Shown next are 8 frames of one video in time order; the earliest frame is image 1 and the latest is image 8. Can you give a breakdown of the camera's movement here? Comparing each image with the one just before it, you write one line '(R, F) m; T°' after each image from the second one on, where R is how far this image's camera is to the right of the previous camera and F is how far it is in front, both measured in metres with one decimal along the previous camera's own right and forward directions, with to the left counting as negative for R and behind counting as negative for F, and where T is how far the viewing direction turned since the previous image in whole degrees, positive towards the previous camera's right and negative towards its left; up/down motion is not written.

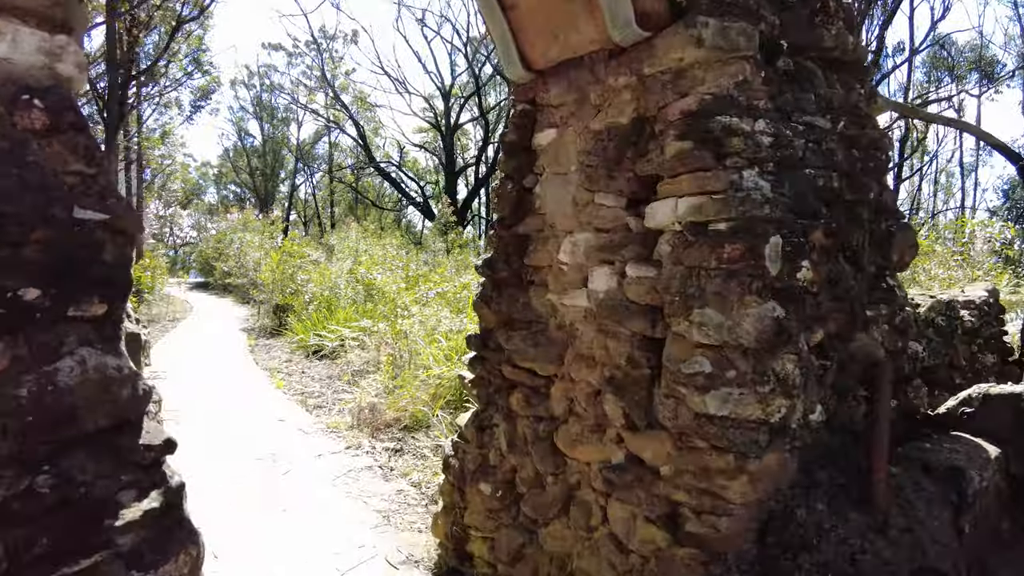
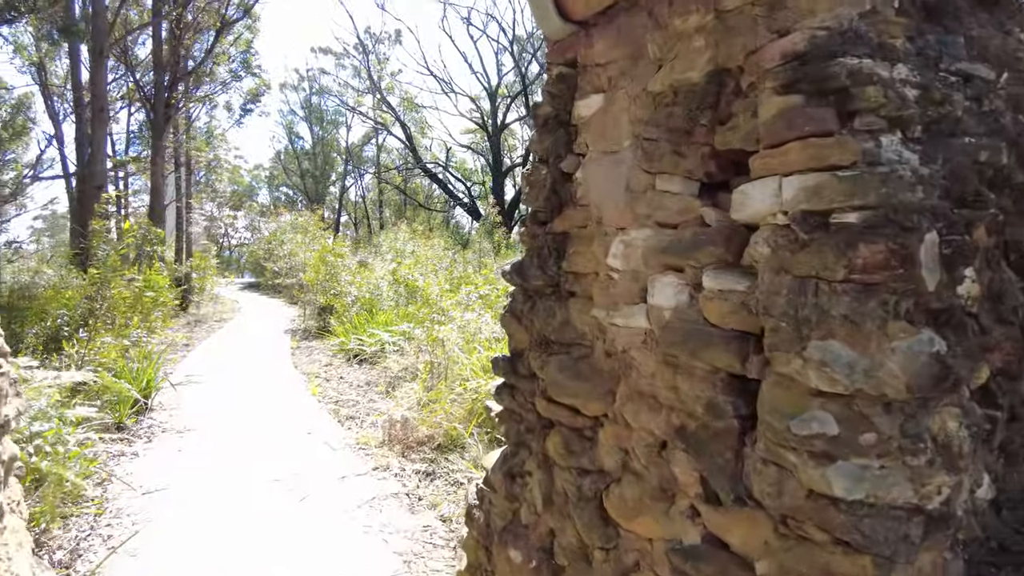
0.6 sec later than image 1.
(0.0, +0.5) m; -4°
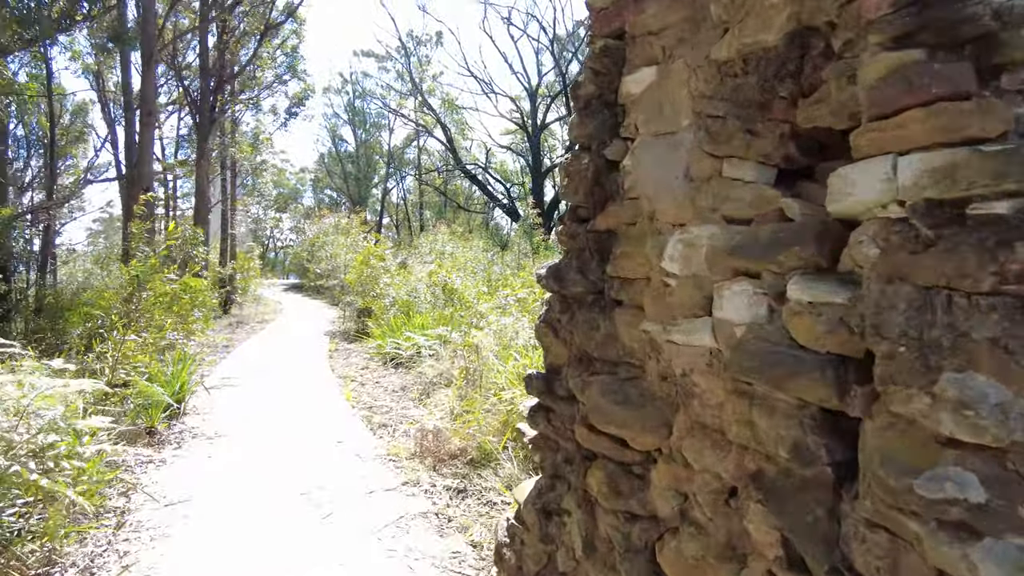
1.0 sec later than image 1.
(0.0, +0.3) m; -4°
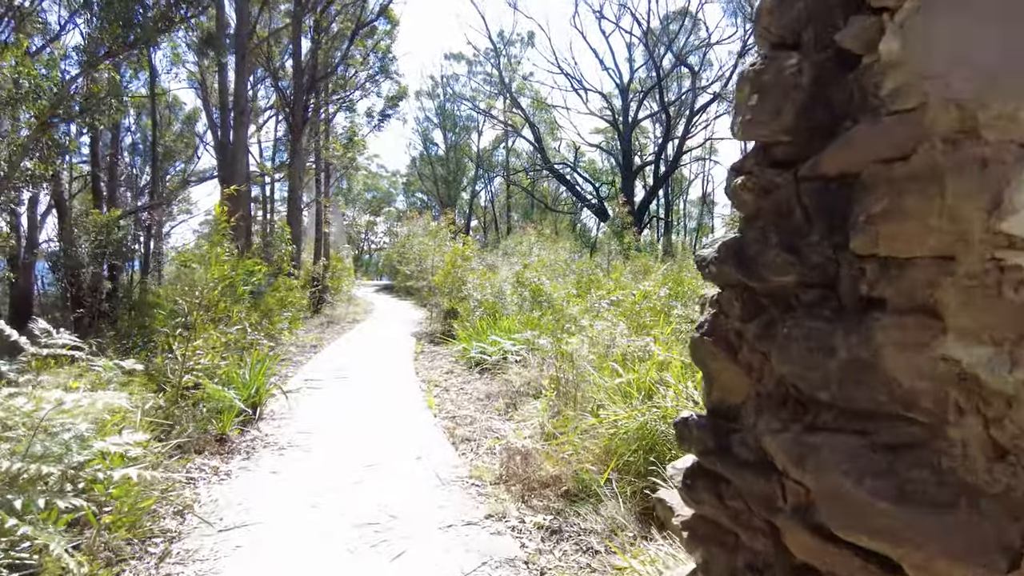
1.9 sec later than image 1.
(-0.1, +0.6) m; -8°
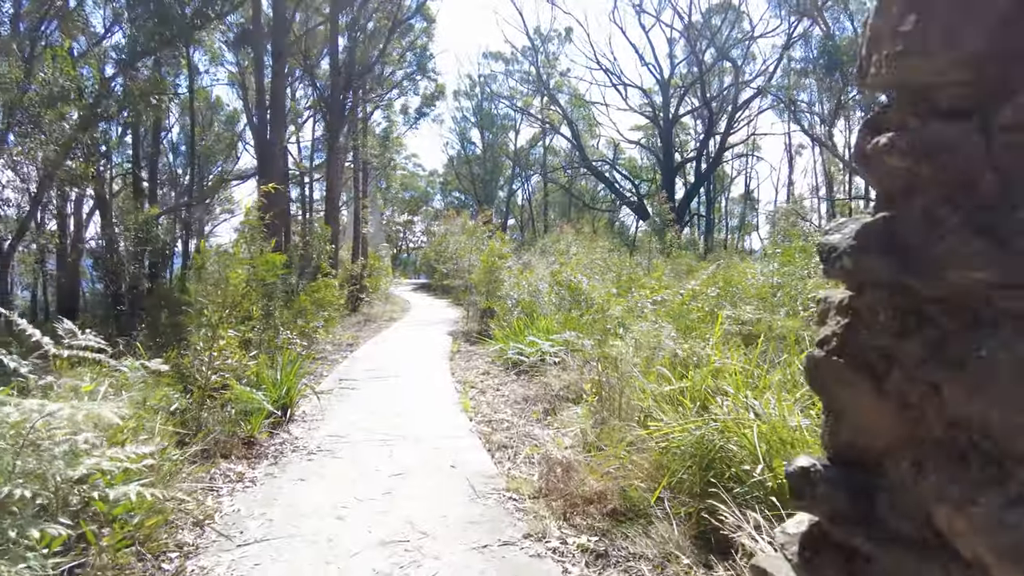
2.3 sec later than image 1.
(0.0, +0.3) m; -3°
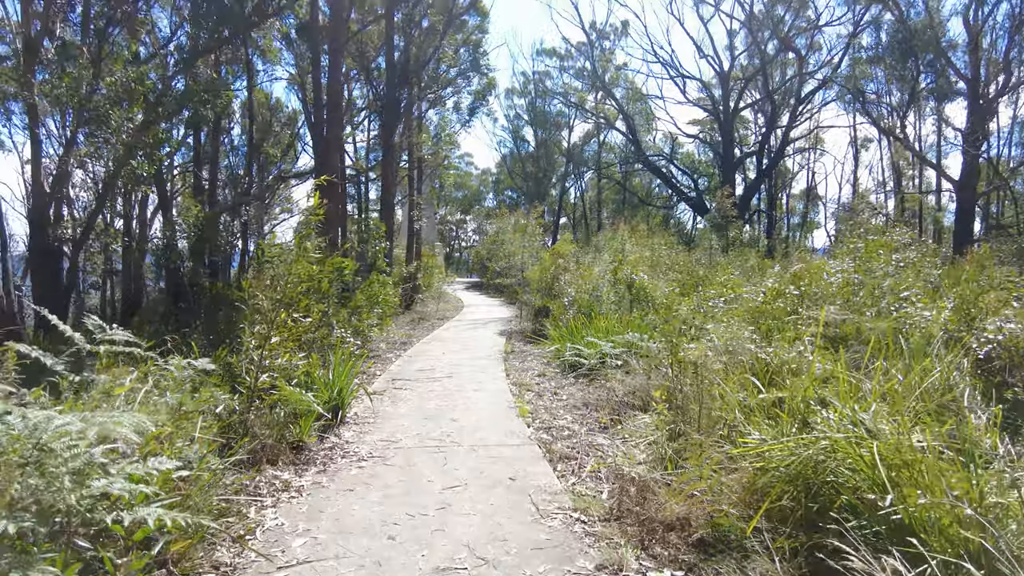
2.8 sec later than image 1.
(-0.1, +0.3) m; -5°
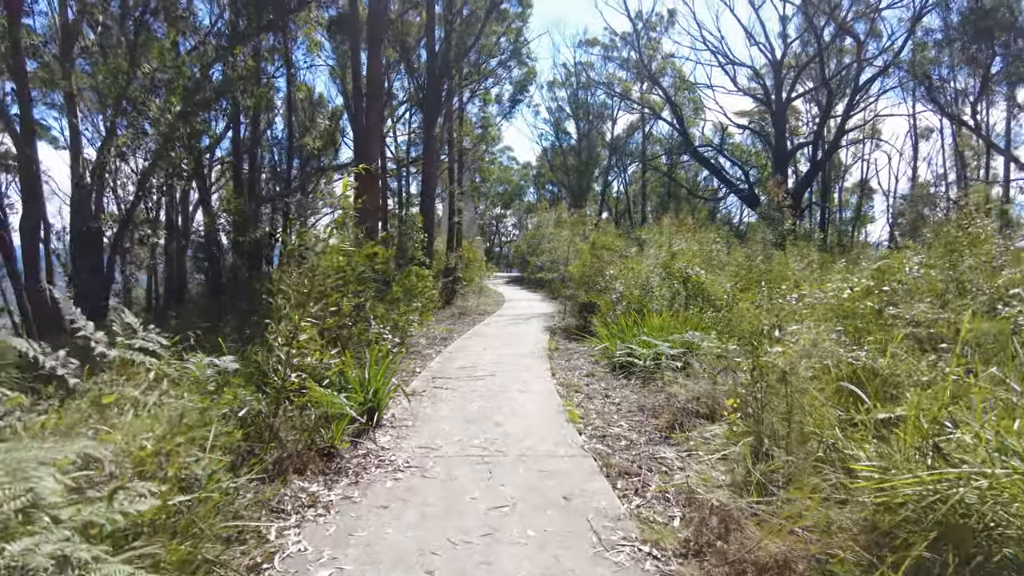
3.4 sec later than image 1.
(-0.1, +0.4) m; -4°
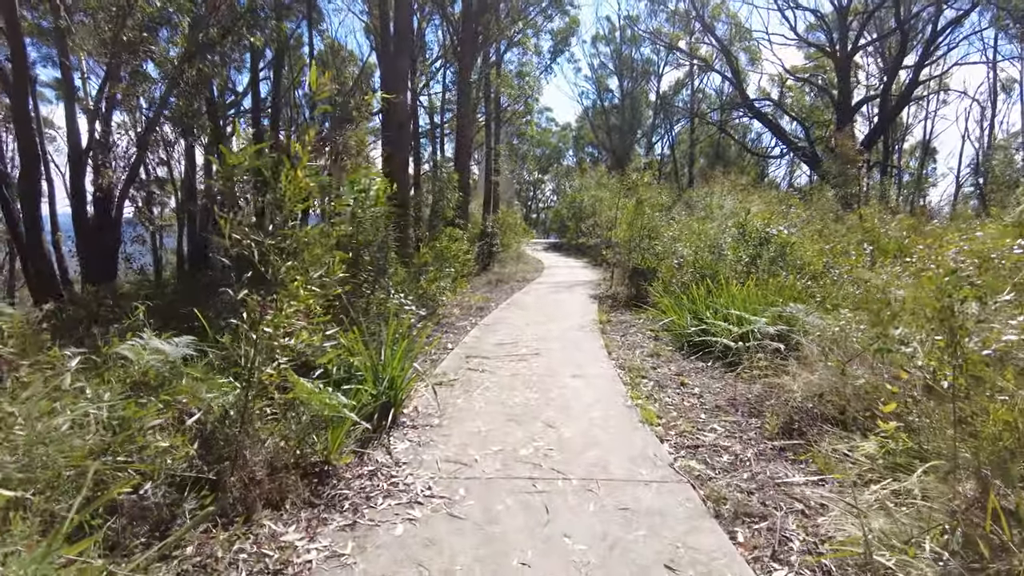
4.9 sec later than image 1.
(-0.1, +1.1) m; -3°
